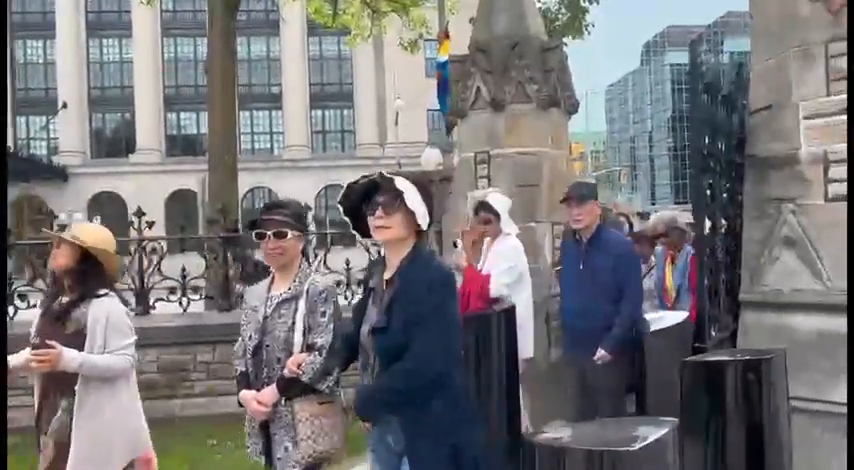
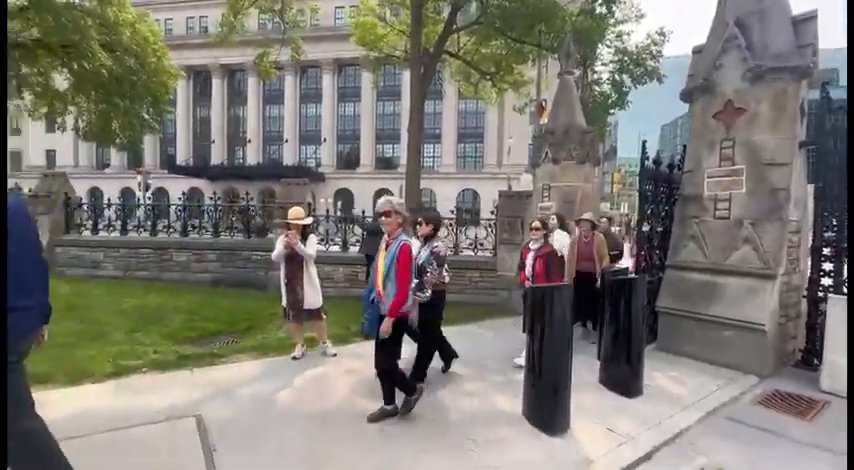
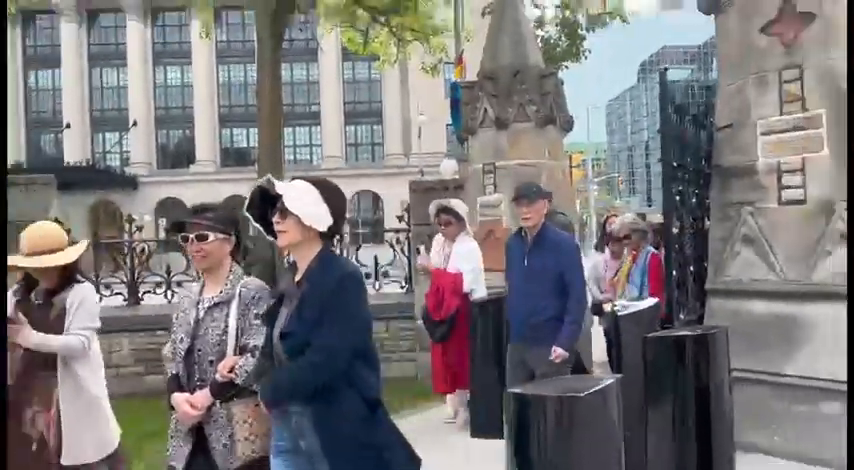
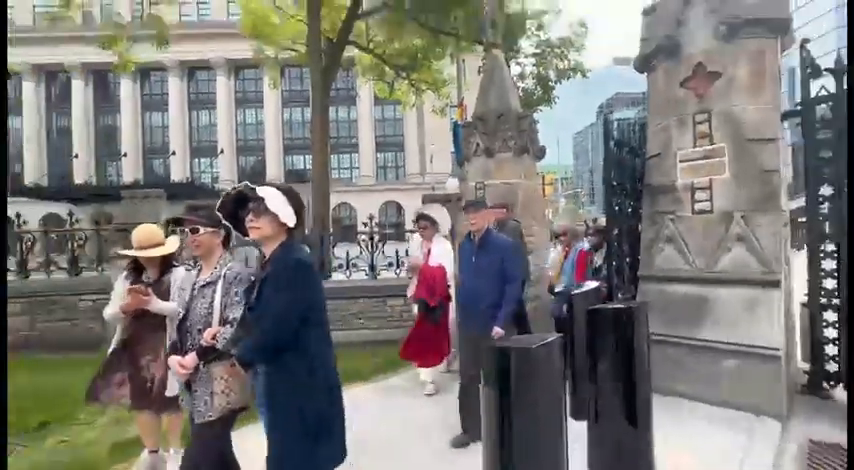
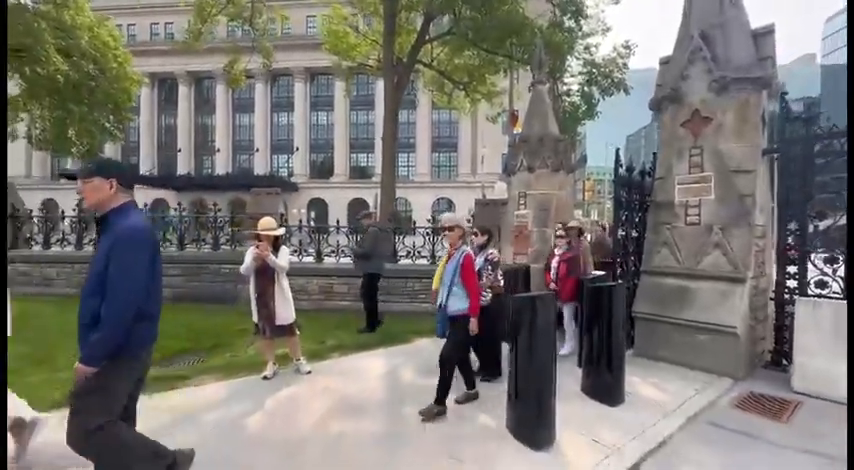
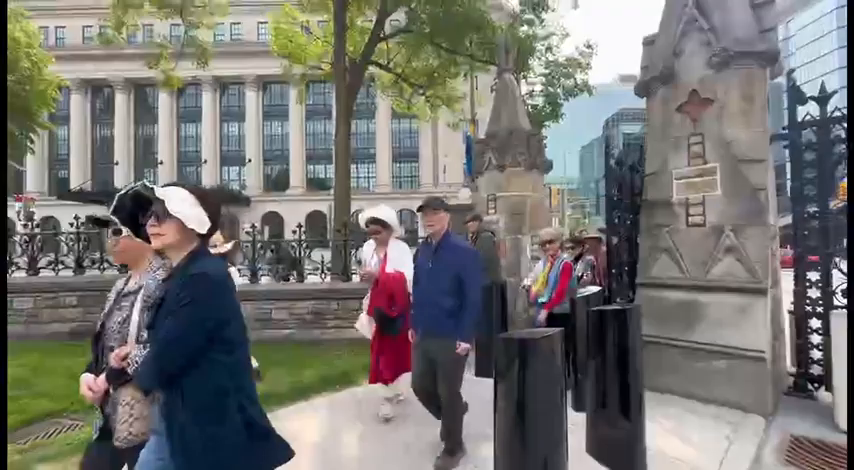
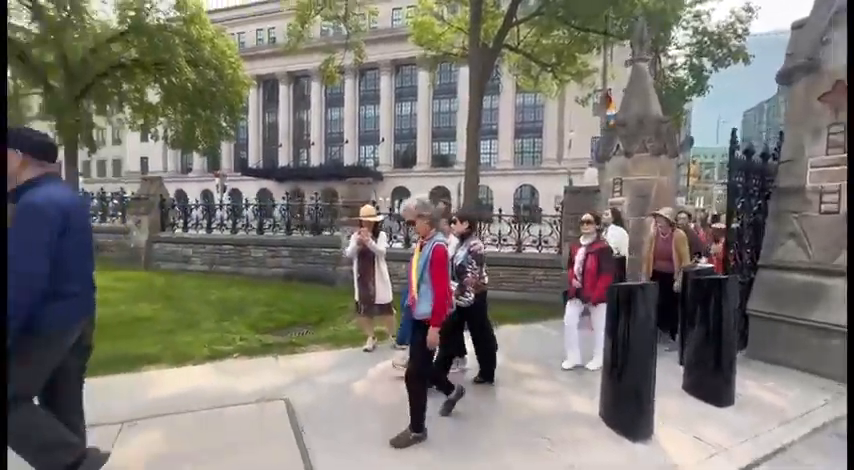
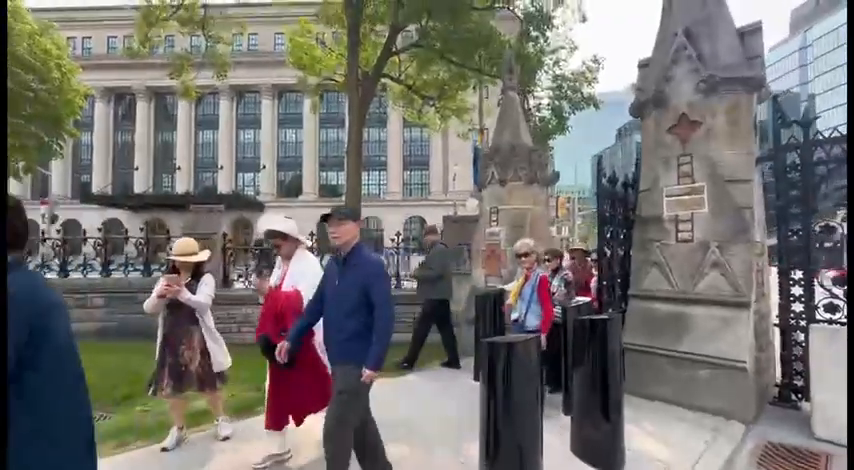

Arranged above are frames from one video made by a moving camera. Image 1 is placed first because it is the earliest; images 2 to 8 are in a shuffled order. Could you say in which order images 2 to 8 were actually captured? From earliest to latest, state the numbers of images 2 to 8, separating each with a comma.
3, 4, 6, 8, 5, 2, 7
